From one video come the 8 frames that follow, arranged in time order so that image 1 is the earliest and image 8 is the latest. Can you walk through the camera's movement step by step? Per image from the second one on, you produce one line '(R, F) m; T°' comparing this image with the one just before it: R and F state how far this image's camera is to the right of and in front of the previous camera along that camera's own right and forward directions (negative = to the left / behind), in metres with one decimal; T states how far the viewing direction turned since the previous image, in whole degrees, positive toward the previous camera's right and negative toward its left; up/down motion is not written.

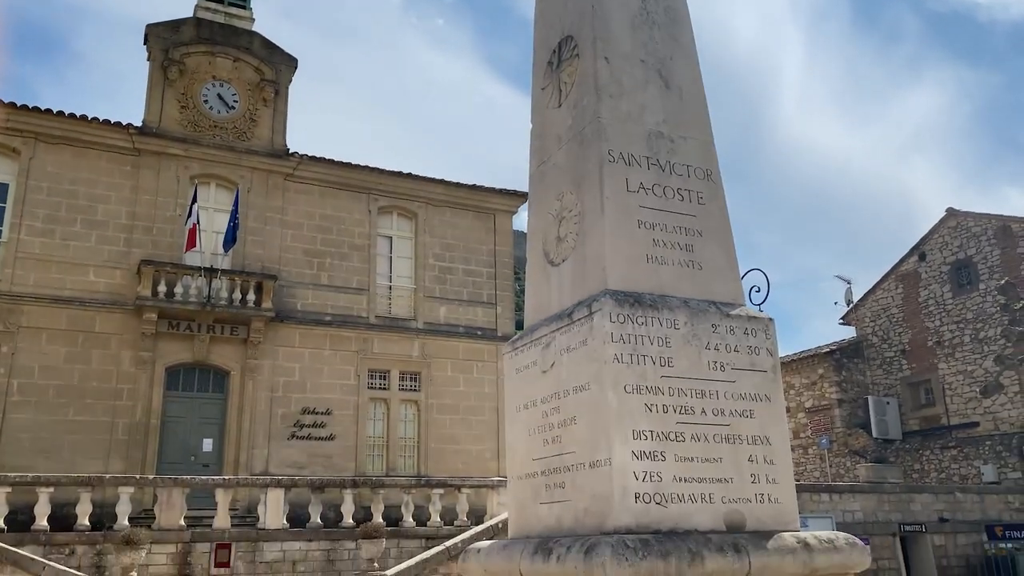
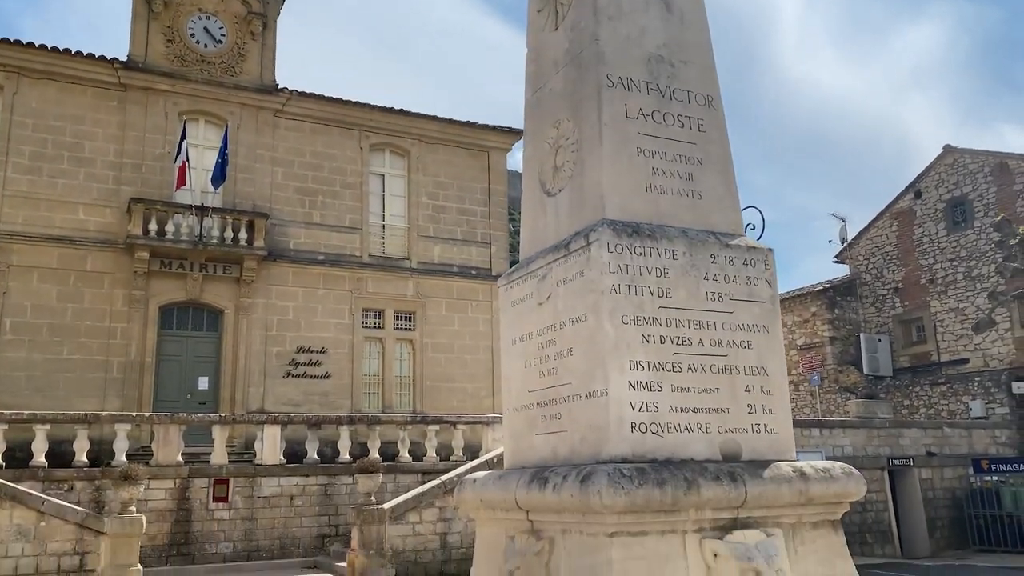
(0.0, +0.1) m; 0°
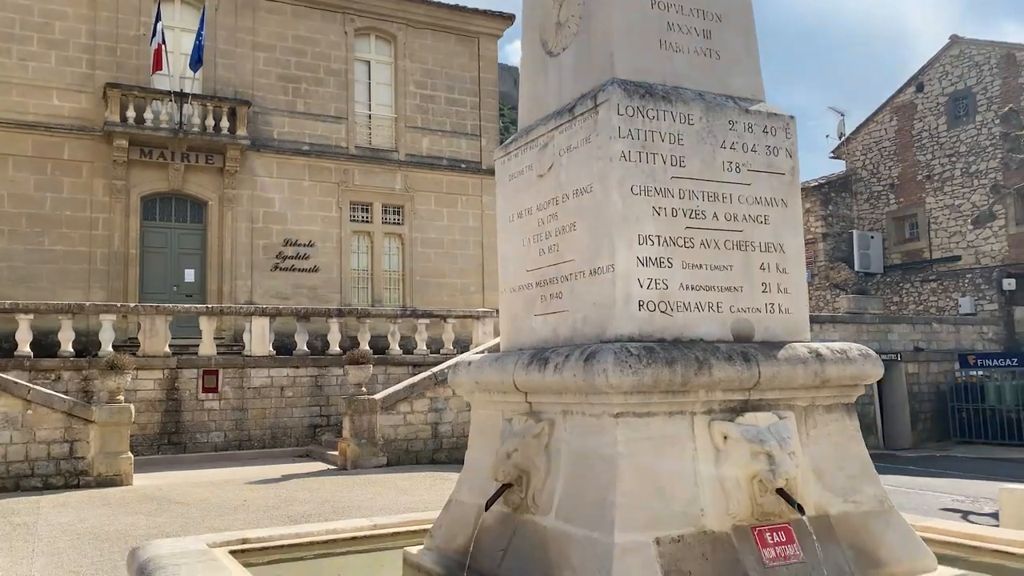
(-0.1, +0.4) m; +1°
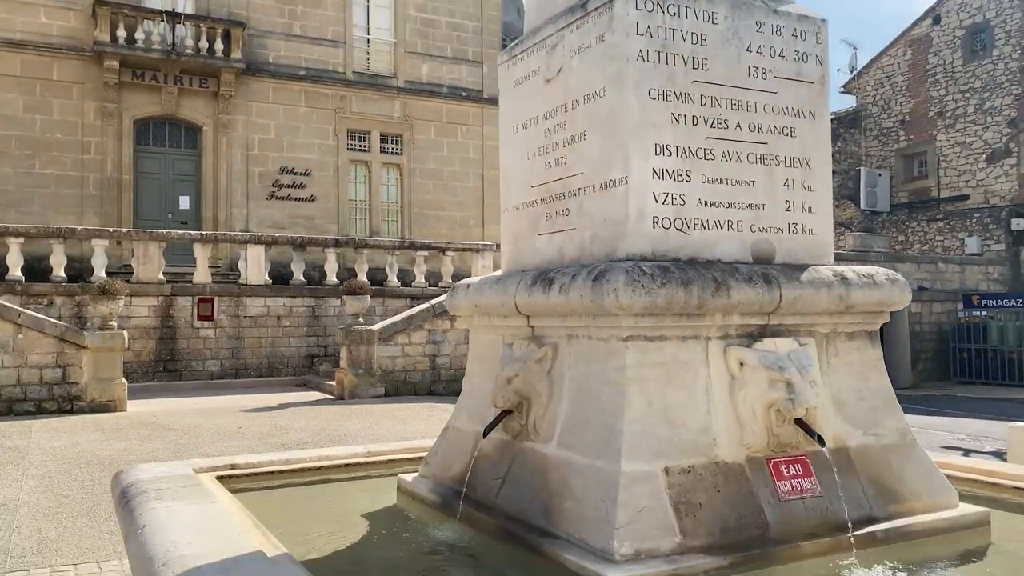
(0.0, +0.3) m; 0°
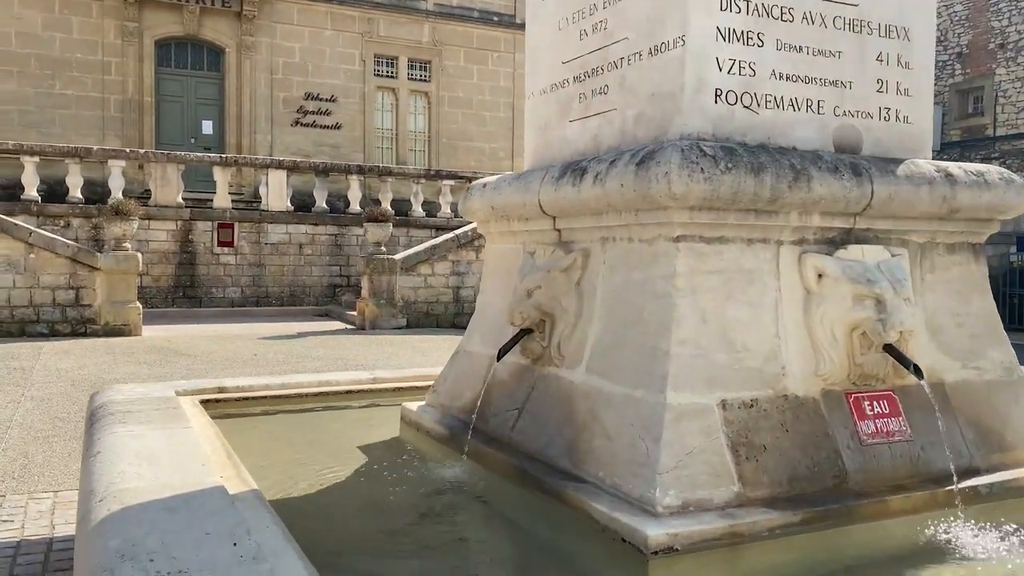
(0.0, +0.8) m; -2°
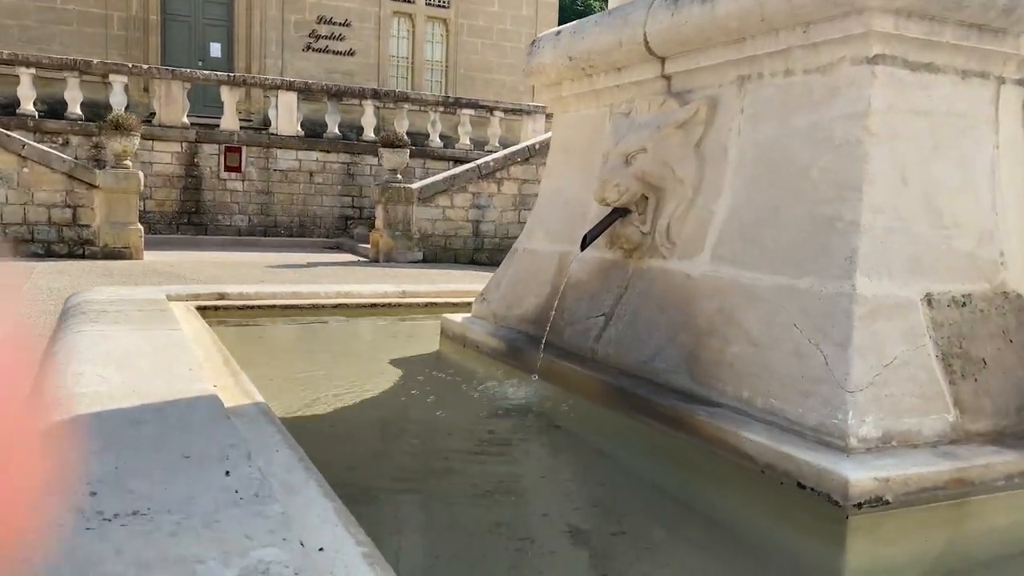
(-0.3, +0.9) m; 0°
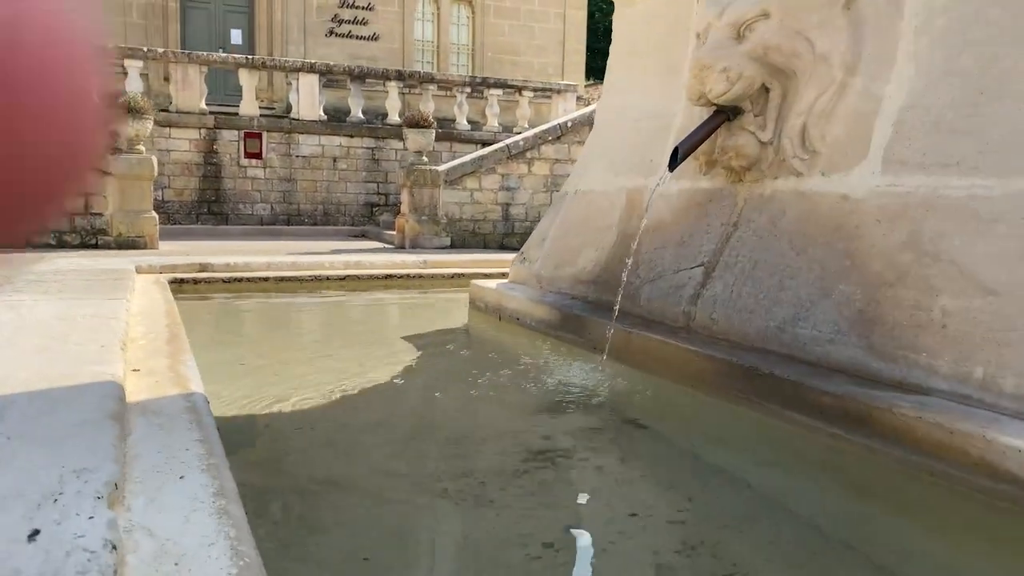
(-0.1, +0.8) m; -2°
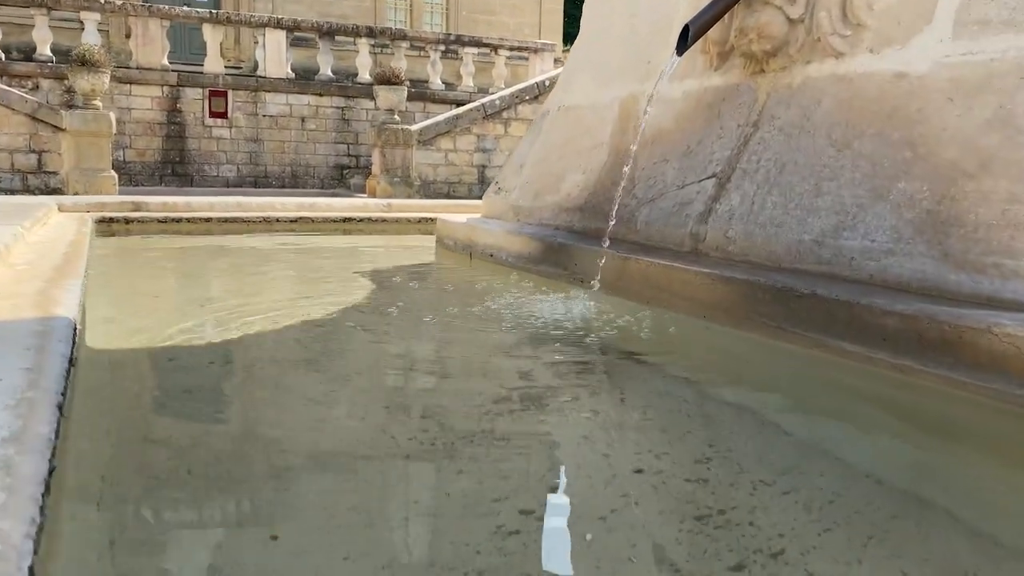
(0.0, +0.4) m; +2°
